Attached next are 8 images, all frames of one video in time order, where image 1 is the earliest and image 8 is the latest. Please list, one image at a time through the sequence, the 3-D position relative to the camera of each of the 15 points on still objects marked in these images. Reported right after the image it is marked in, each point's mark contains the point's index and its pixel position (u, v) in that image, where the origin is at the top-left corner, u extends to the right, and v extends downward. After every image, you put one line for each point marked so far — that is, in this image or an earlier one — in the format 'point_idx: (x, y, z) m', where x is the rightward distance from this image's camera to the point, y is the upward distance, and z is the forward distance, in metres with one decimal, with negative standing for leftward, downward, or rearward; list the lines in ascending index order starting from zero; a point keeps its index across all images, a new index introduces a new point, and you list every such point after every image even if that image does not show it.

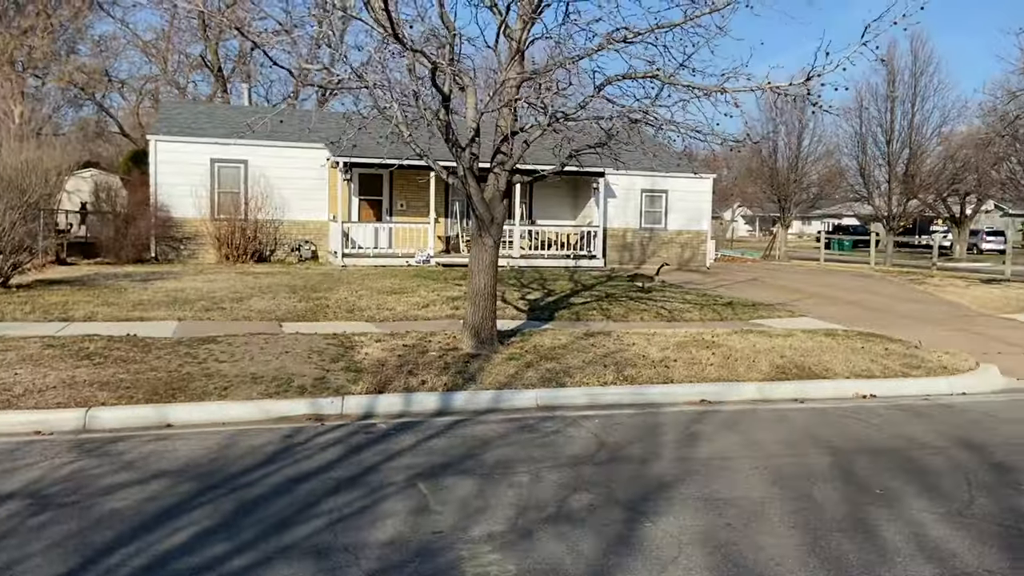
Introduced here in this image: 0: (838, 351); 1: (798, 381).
0: (+4.1, -0.8, +10.1) m
1: (+3.2, -1.0, +8.8) m
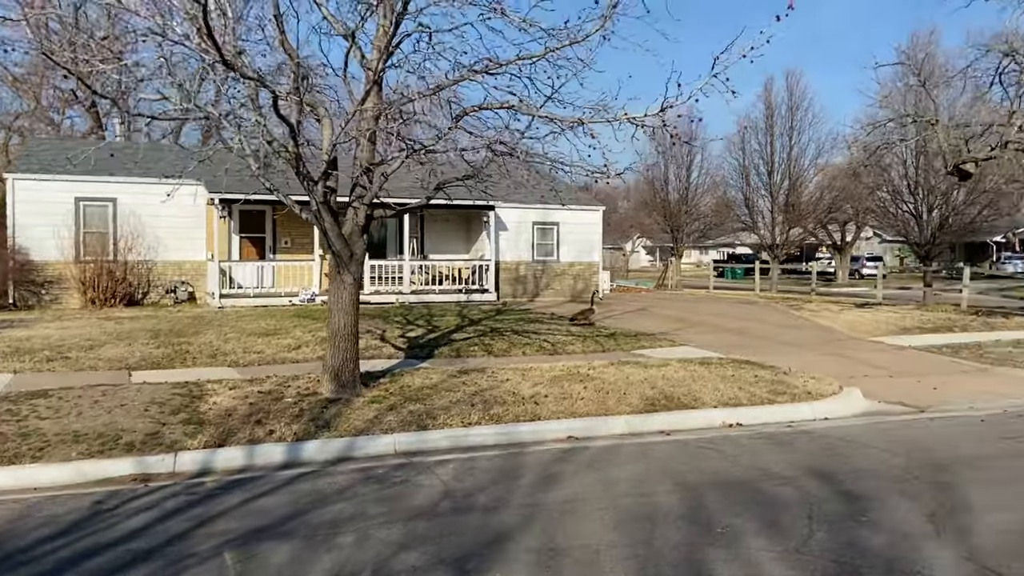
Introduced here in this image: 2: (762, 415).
0: (+2.5, -1.2, +10.1) m
1: (+1.7, -1.4, +8.6) m
2: (+2.8, -1.4, +8.9) m
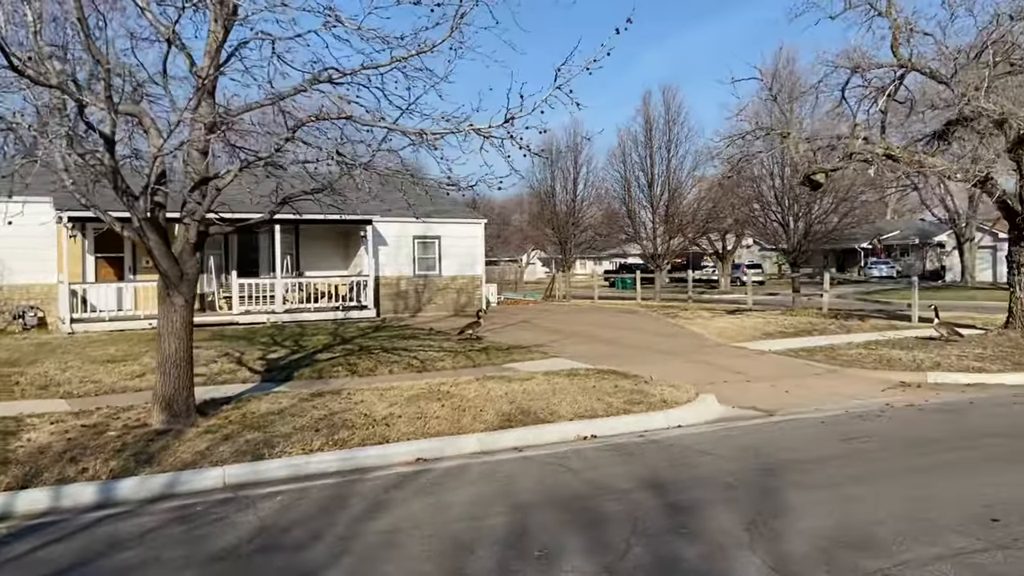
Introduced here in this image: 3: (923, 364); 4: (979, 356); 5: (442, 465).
0: (+0.7, -1.3, +10.1) m
1: (+0.1, -1.5, +8.5) m
2: (+1.2, -1.5, +8.9) m
3: (+6.9, -1.3, +13.4) m
4: (+8.2, -1.2, +14.0) m
5: (-0.6, -1.6, +7.4) m
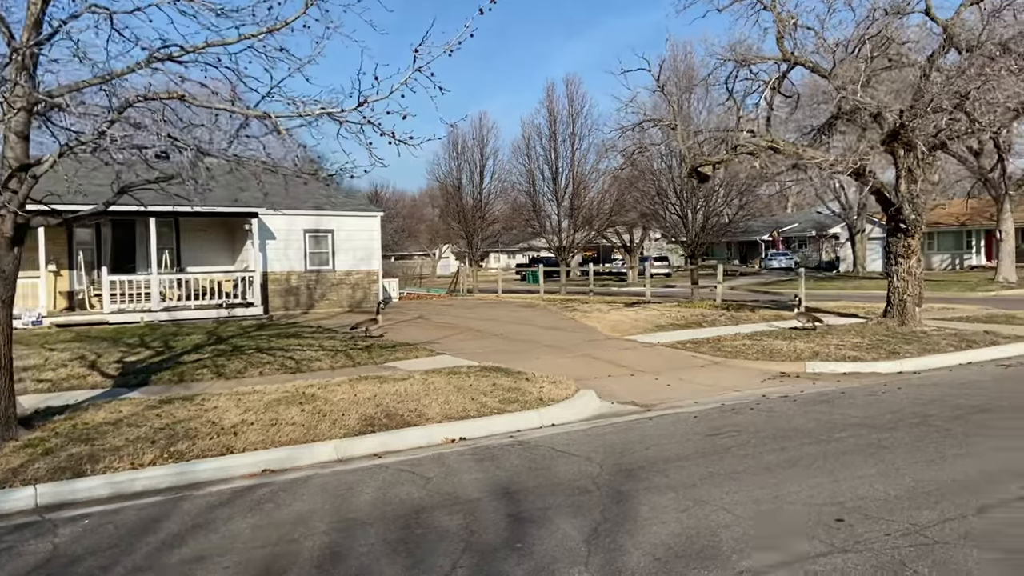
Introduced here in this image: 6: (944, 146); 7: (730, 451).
0: (-0.8, -1.3, +9.6) m
1: (-1.3, -1.5, +8.0) m
2: (-0.3, -1.5, +8.5) m
3: (+5.0, -1.1, +13.6) m
4: (+6.2, -1.0, +14.3) m
5: (-1.9, -1.6, +6.8) m
6: (+8.5, +2.8, +15.6) m
7: (+1.9, -1.4, +7.0) m
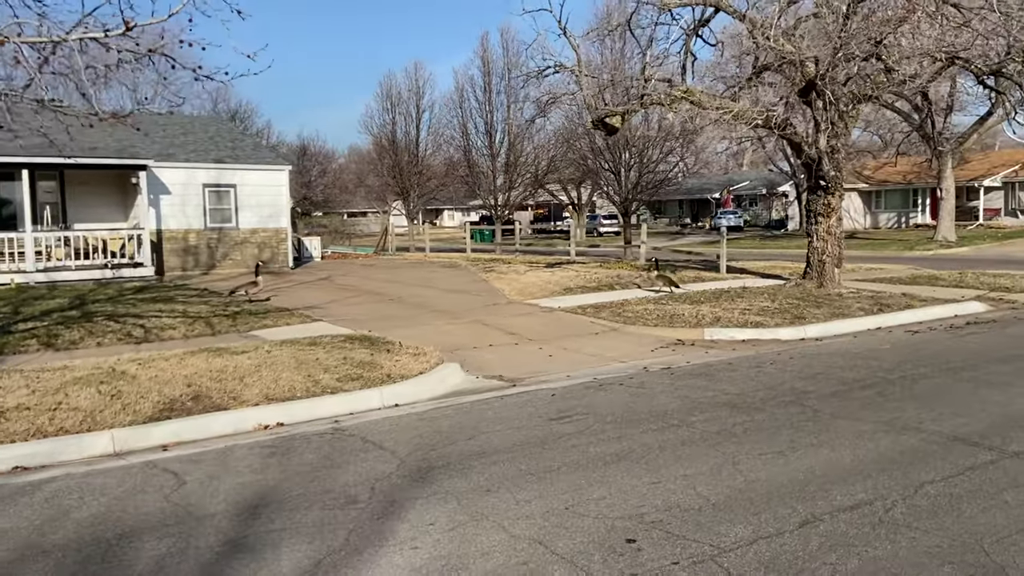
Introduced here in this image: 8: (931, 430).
0: (-2.5, -0.9, +8.5) m
1: (-2.9, -1.1, +6.9) m
2: (-1.9, -1.1, +7.4) m
3: (+3.1, -0.5, +12.8) m
4: (+4.3, -0.4, +13.6) m
5: (-3.5, -1.4, +5.7) m
6: (+6.5, +3.5, +14.8) m
7: (+0.3, -1.2, +6.0) m
8: (+3.2, -1.0, +6.1) m
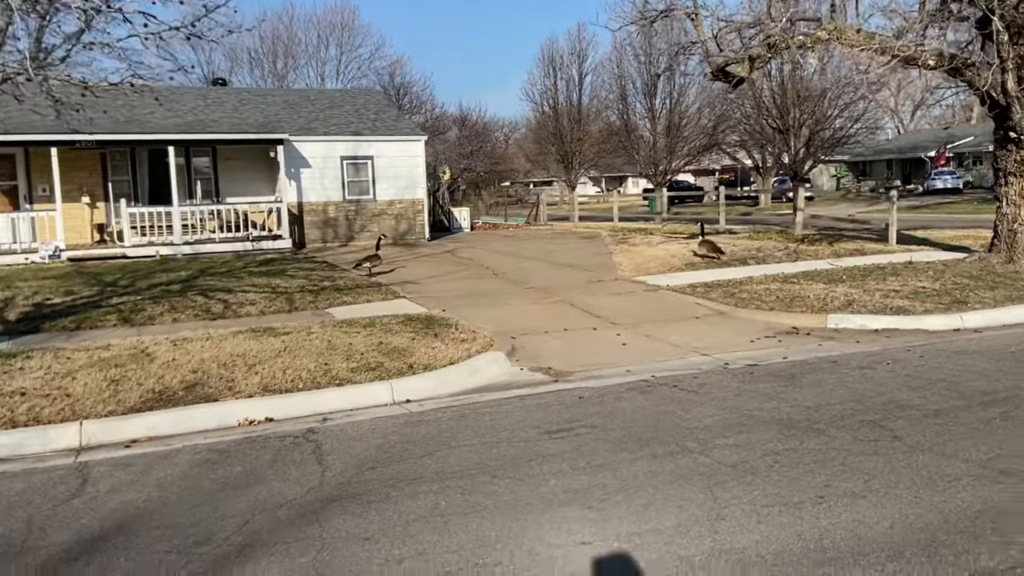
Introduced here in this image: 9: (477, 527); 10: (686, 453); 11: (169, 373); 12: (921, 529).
0: (-2.1, -0.7, +8.0) m
1: (-2.9, -1.0, +6.5) m
2: (-1.8, -1.0, +6.8) m
3: (+4.4, -0.2, +10.7) m
4: (+5.7, 0.0, +11.2) m
5: (-3.7, -1.3, +5.5) m
6: (+8.2, +3.9, +11.7) m
7: (+0.1, -1.1, +4.9) m
8: (+2.9, -1.0, +4.3) m
9: (-0.2, -1.2, +4.0) m
10: (+1.1, -1.0, +5.0) m
11: (-3.1, -0.8, +7.3) m
12: (+1.9, -1.1, +3.7) m
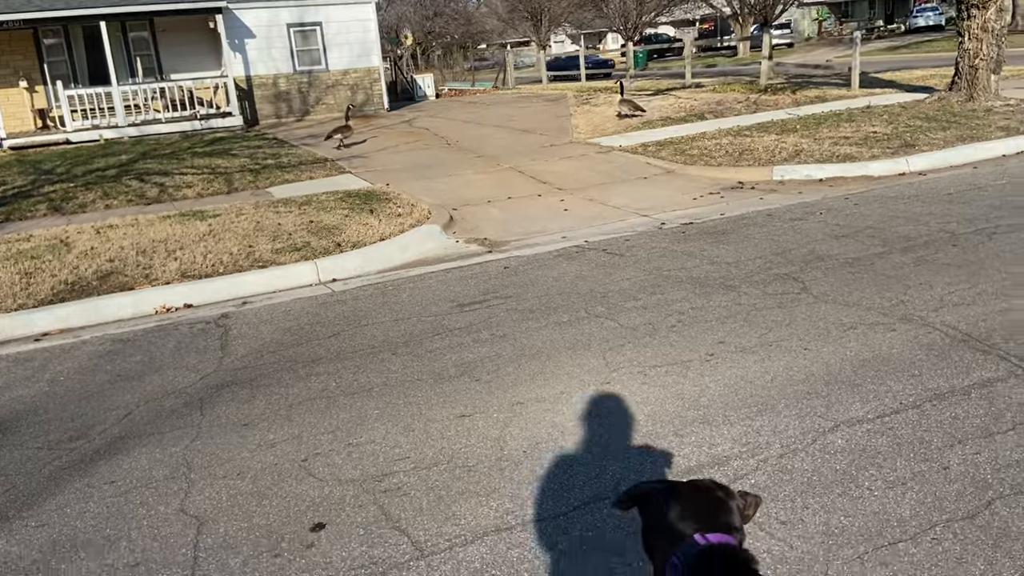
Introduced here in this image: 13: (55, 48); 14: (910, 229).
0: (-2.8, +0.5, +7.8) m
1: (-3.5, -0.1, +6.3) m
2: (-2.4, 0.0, +6.6) m
3: (+3.6, +1.8, +10.4) m
4: (+4.9, +2.1, +10.9) m
5: (-4.3, -0.6, +5.4) m
6: (+7.2, +6.1, +10.8) m
7: (-0.5, -0.3, +4.8) m
8: (+2.3, -0.2, +4.2) m
9: (-0.7, -0.6, +3.9) m
10: (+0.5, -0.2, +5.0) m
11: (-3.8, +0.2, +7.1) m
12: (+1.3, -0.4, +3.7) m
13: (-11.0, +5.7, +19.1) m
14: (+3.1, +0.4, +6.2) m
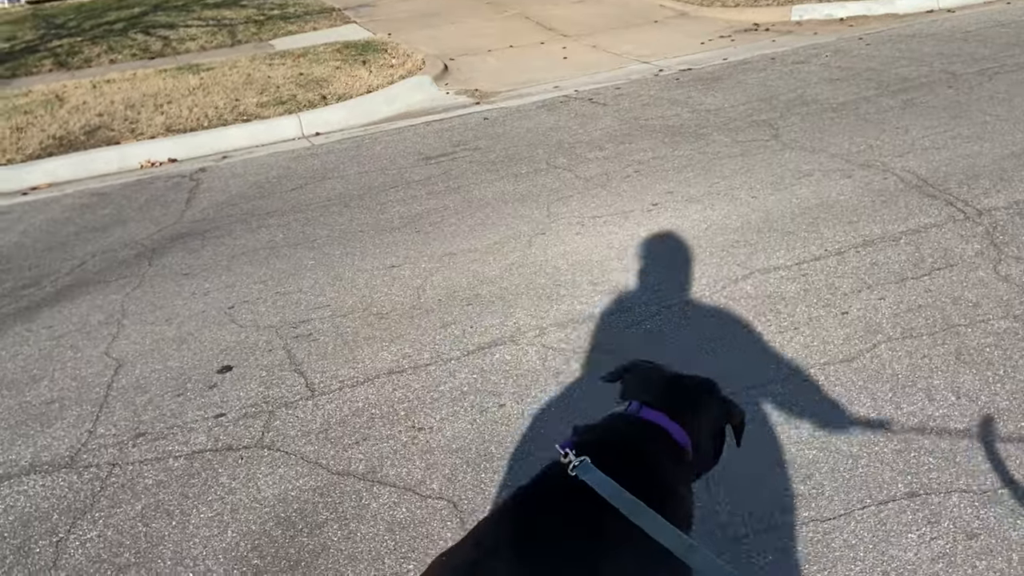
0: (-2.9, +1.9, +7.7) m
1: (-3.6, +1.0, +6.4) m
2: (-2.6, +1.2, +6.6) m
3: (+3.6, +3.6, +9.7) m
4: (+5.0, +4.0, +10.0) m
5: (-4.5, +0.4, +5.6) m
6: (+7.2, +8.0, +9.0) m
7: (-0.8, +0.6, +4.8) m
8: (+2.0, +0.6, +4.0) m
9: (-1.0, +0.2, +3.9) m
10: (+0.3, +0.7, +4.8) m
11: (-3.9, +1.5, +7.2) m
12: (+1.0, +0.3, +3.6) m
13: (-10.4, +9.0, +18.4) m
14: (+2.9, +1.6, +5.8) m
